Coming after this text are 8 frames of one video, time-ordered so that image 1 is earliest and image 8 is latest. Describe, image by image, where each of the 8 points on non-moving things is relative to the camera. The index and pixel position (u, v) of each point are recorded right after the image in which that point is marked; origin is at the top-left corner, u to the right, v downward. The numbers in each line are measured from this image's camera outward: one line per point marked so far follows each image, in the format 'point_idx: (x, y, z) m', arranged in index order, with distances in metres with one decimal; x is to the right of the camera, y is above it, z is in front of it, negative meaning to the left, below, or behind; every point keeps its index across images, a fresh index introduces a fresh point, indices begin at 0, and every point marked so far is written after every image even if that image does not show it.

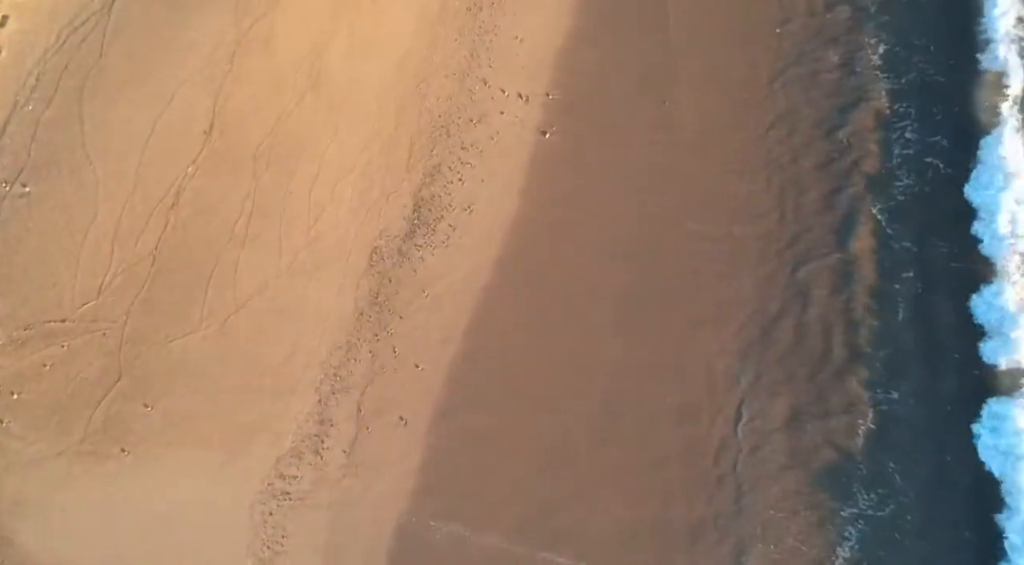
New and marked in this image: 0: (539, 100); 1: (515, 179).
0: (+0.1, +1.4, +9.9) m
1: (0.0, +0.8, +9.5) m
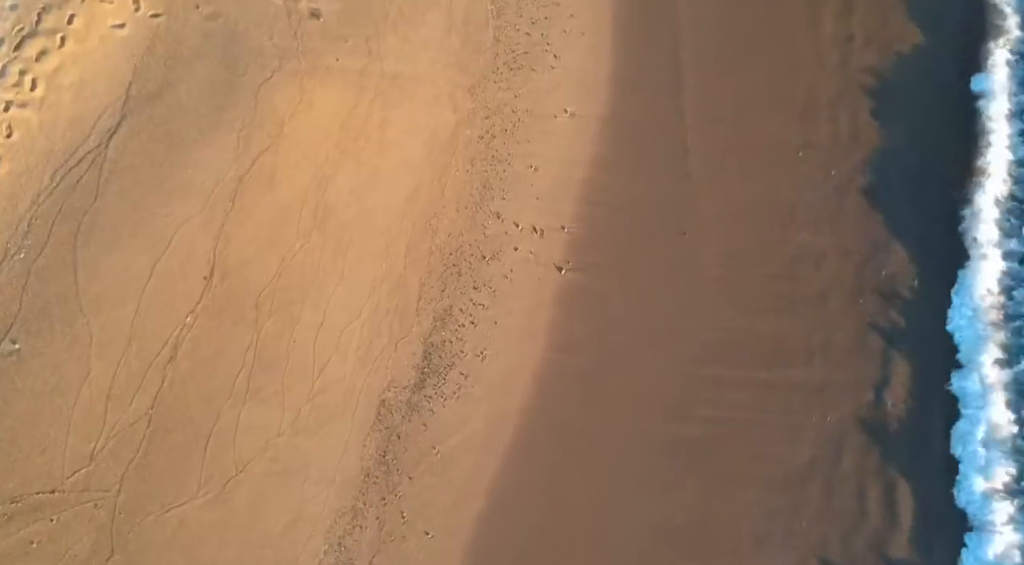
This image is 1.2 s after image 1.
0: (+0.3, +0.3, +9.4) m
1: (+0.2, -0.3, +9.0) m
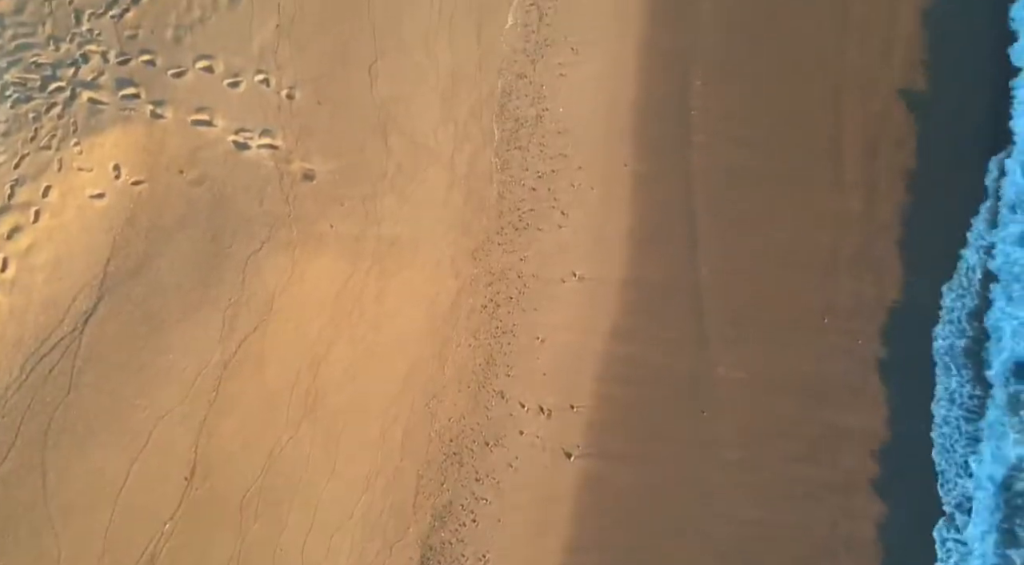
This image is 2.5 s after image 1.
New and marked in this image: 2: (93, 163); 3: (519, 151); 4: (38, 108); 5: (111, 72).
0: (+0.4, -1.0, +8.8) m
1: (+0.2, -1.6, +8.3) m
2: (-3.1, +0.9, +9.0) m
3: (0.0, +1.1, +9.5) m
4: (-3.6, +1.3, +9.1) m
5: (-3.1, +1.6, +9.3) m
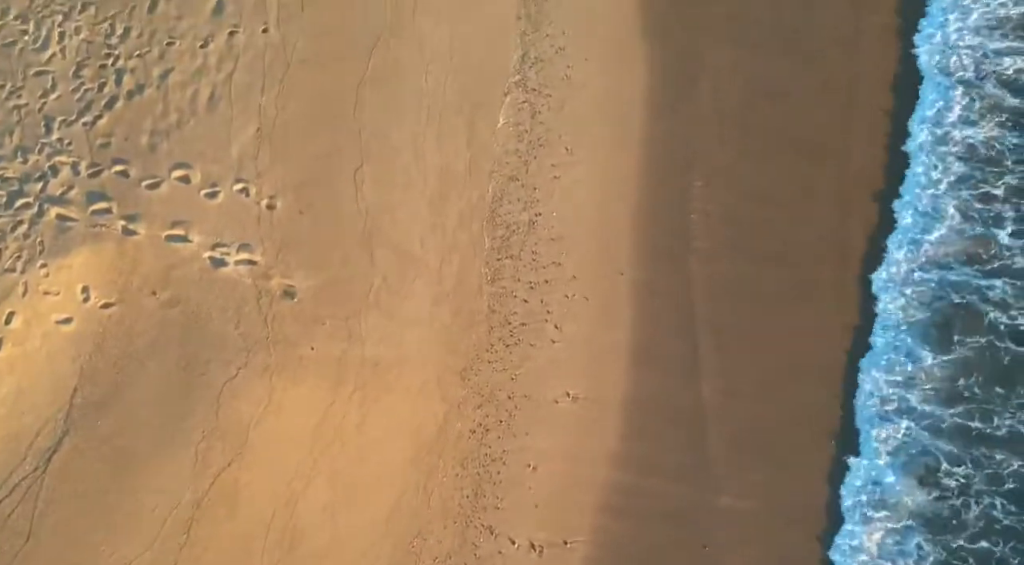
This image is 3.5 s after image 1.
0: (+0.3, -1.9, +8.3) m
1: (+0.1, -2.5, +7.8) m
2: (-3.2, 0.0, +8.5) m
3: (0.0, +0.2, +9.1) m
4: (-3.7, +0.4, +8.6) m
5: (-3.2, +0.7, +8.9) m
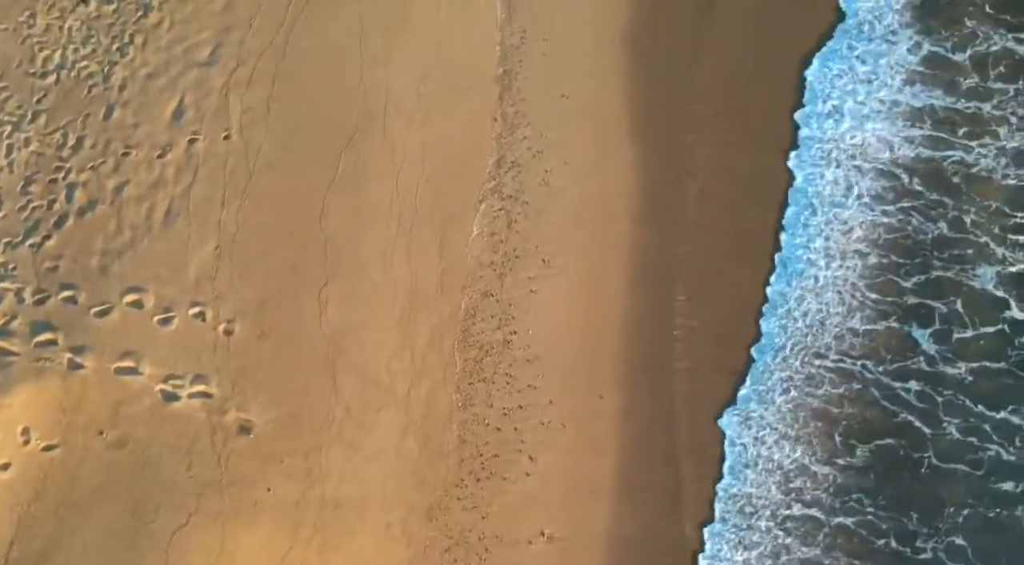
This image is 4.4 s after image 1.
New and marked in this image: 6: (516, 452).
0: (+0.1, -2.8, +7.8) m
1: (-0.1, -3.4, +7.3) m
2: (-3.4, -0.9, +8.0) m
3: (-0.2, -0.7, +8.6) m
4: (-3.9, -0.5, +8.1) m
5: (-3.4, -0.2, +8.4) m
6: (0.0, -1.2, +8.5) m
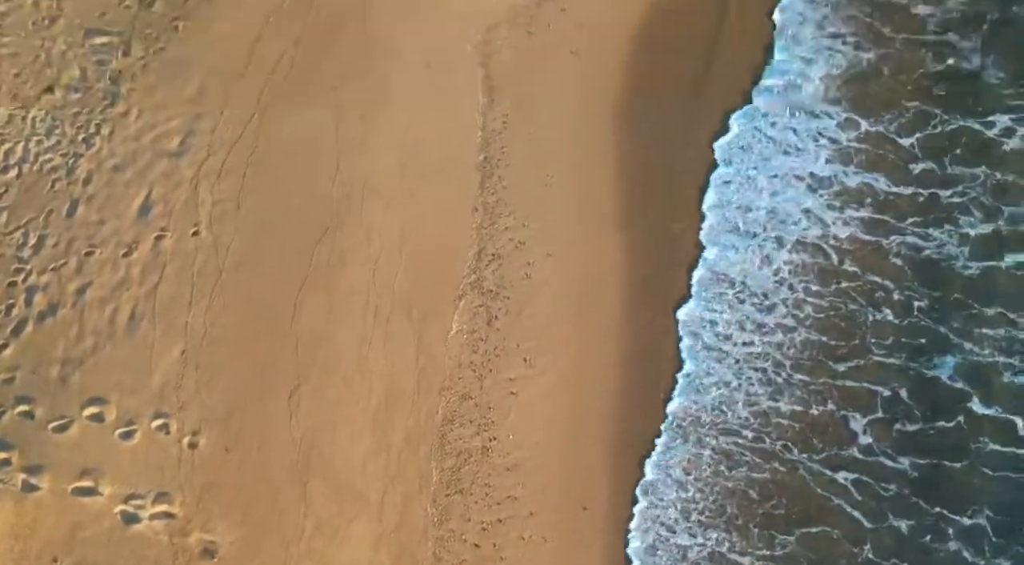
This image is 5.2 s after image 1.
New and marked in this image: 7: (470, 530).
0: (0.0, -3.5, +7.3) m
1: (-0.2, -4.1, +6.8) m
2: (-3.5, -1.7, +7.6) m
3: (-0.4, -1.5, +8.2) m
4: (-4.0, -1.2, +7.7) m
5: (-3.5, -1.0, +8.0) m
6: (-0.1, -2.0, +8.0) m
7: (-0.3, -1.7, +8.1) m
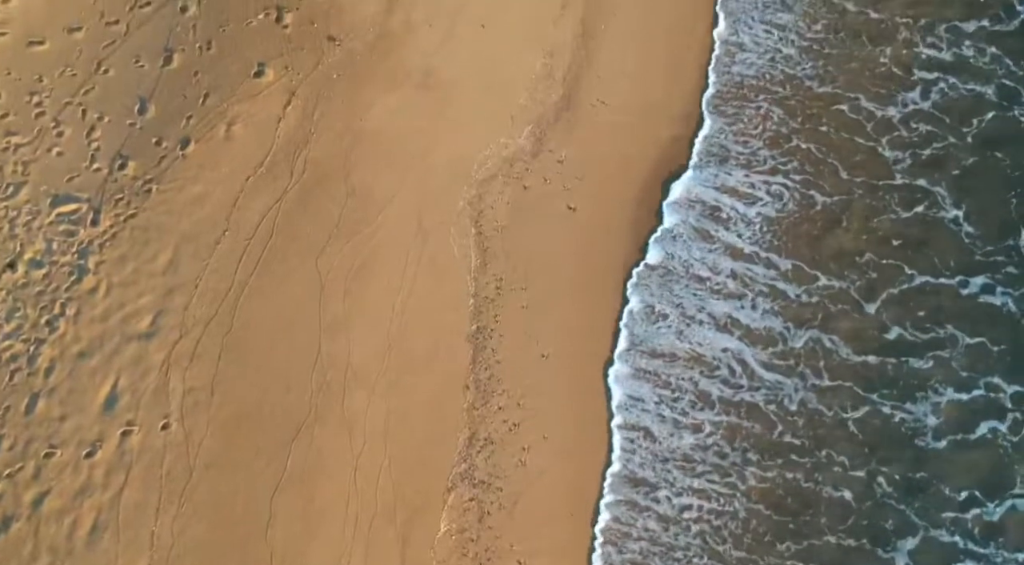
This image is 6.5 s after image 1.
0: (+0.2, -4.5, +6.0) m
1: (+0.1, -5.0, +5.4) m
2: (-3.4, -2.9, +6.5) m
3: (-0.3, -2.6, +7.2) m
4: (-3.9, -2.5, +6.6) m
5: (-3.5, -2.2, +7.0) m
6: (0.0, -3.1, +7.0) m
7: (-0.2, -2.8, +7.1) m
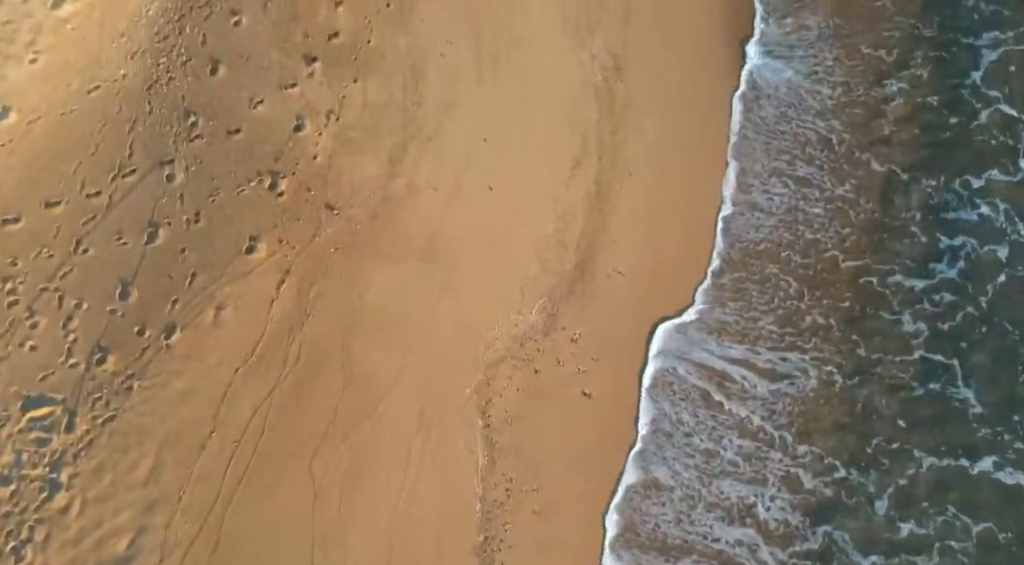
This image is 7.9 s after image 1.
0: (+0.6, -5.2, +4.6) m
1: (+0.5, -5.6, +3.9) m
2: (-3.2, -4.0, +5.3) m
3: (-0.1, -3.7, +6.2) m
4: (-3.7, -3.7, +5.5) m
5: (-3.3, -3.5, +5.9) m
6: (+0.3, -4.1, +5.9) m
7: (+0.1, -3.9, +6.0) m
